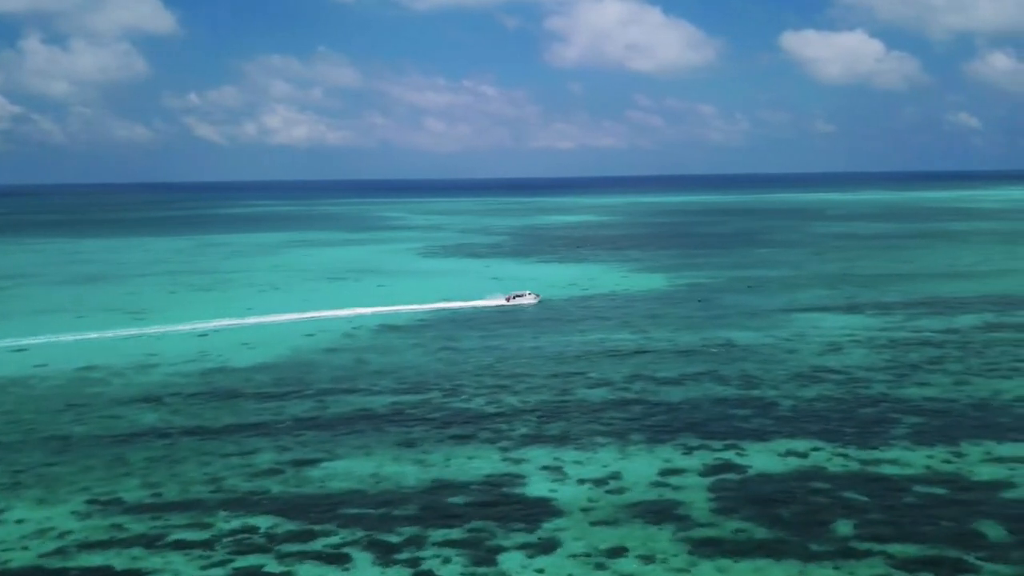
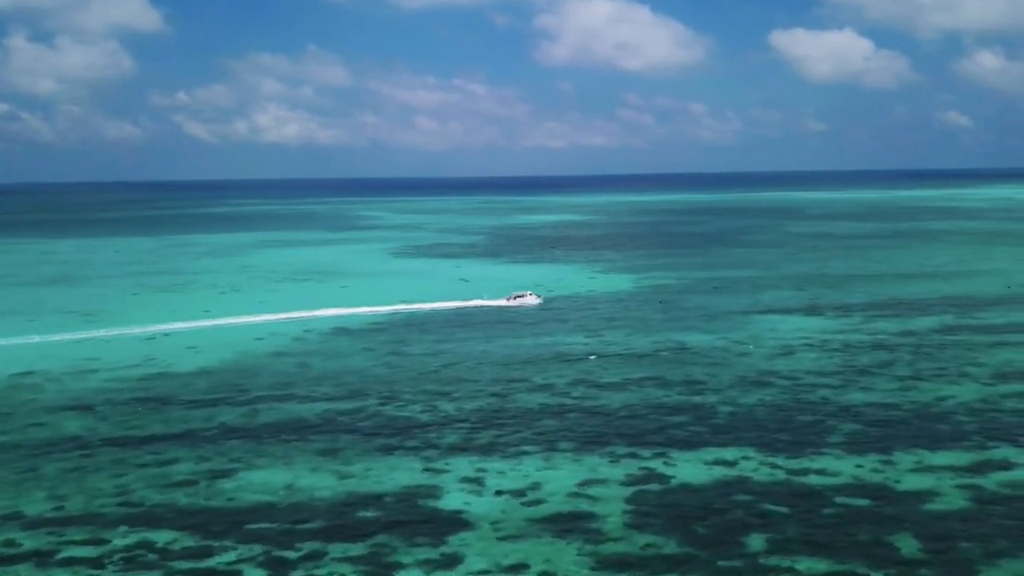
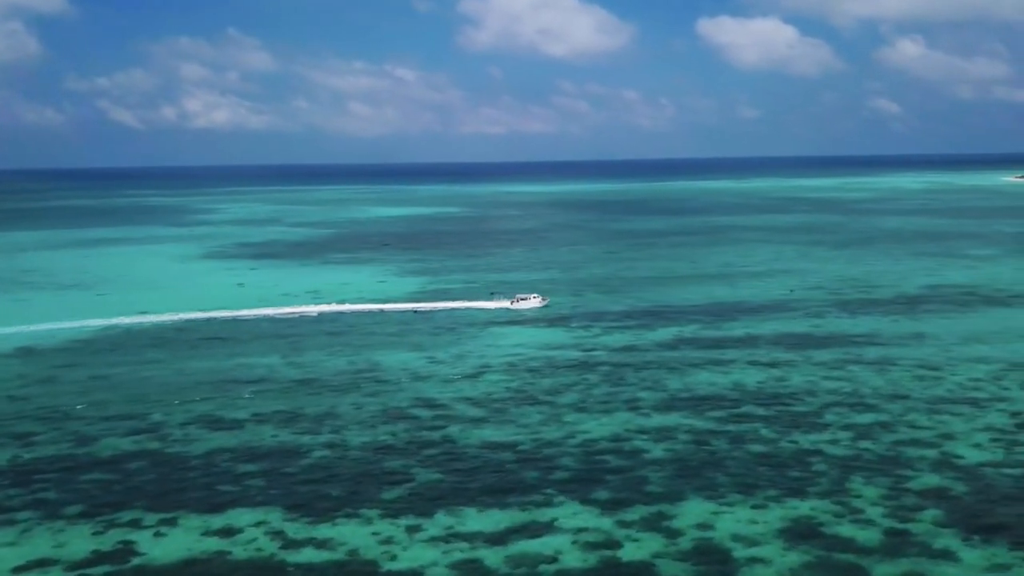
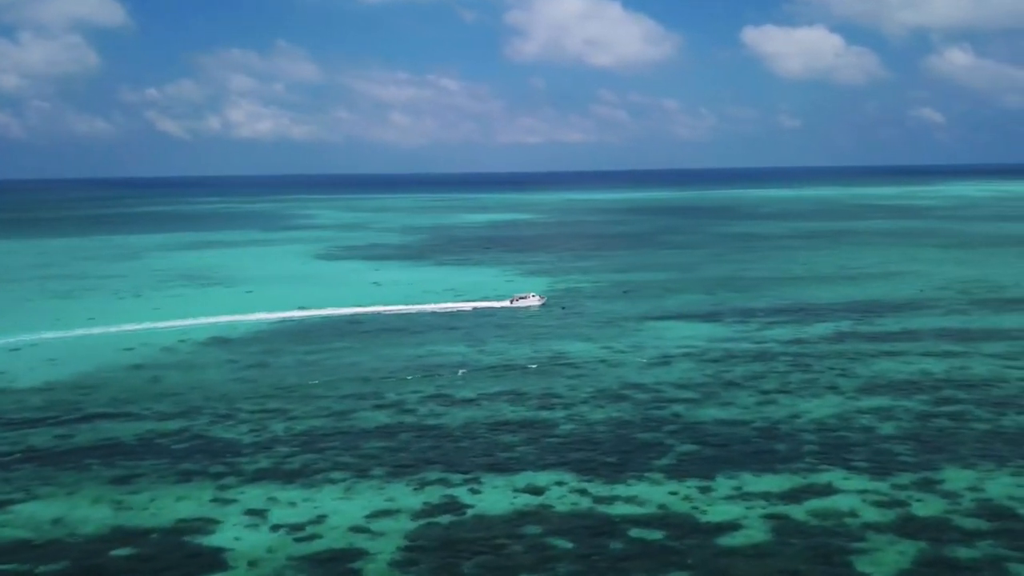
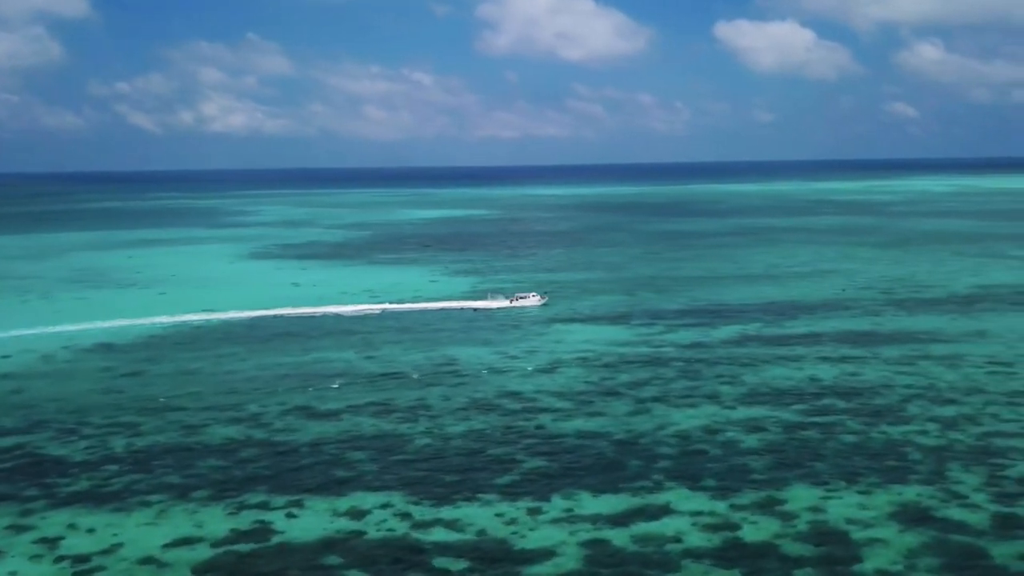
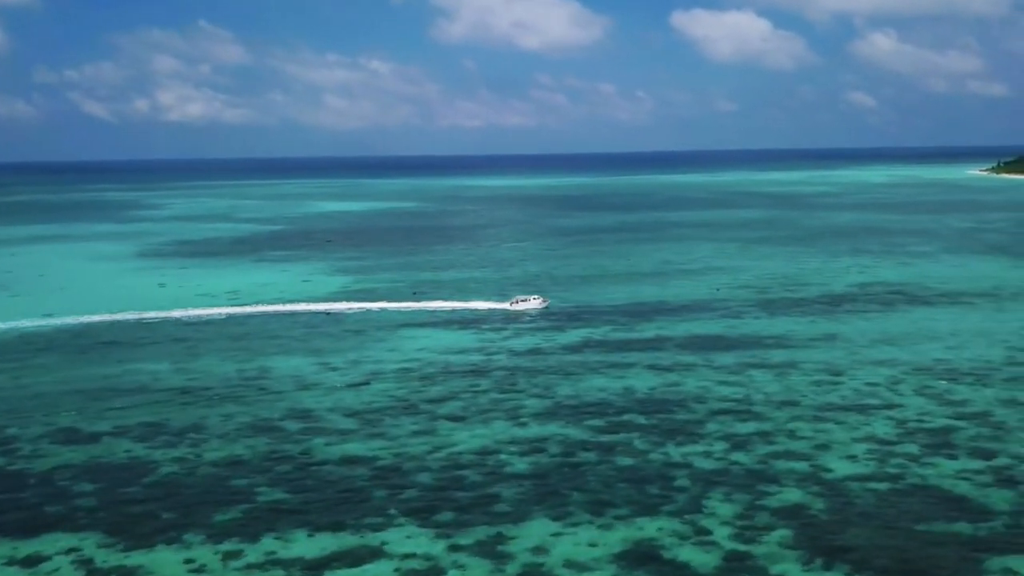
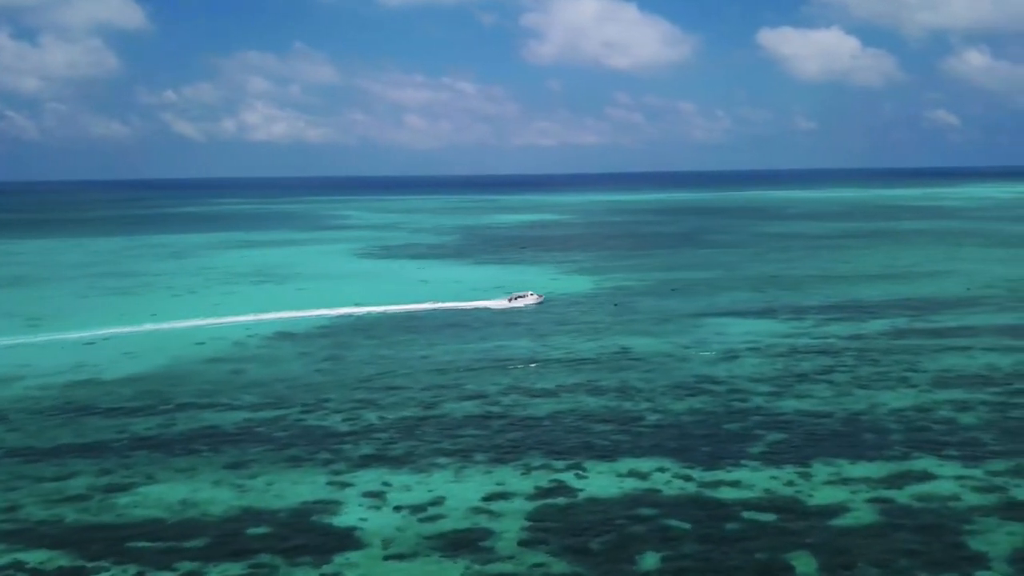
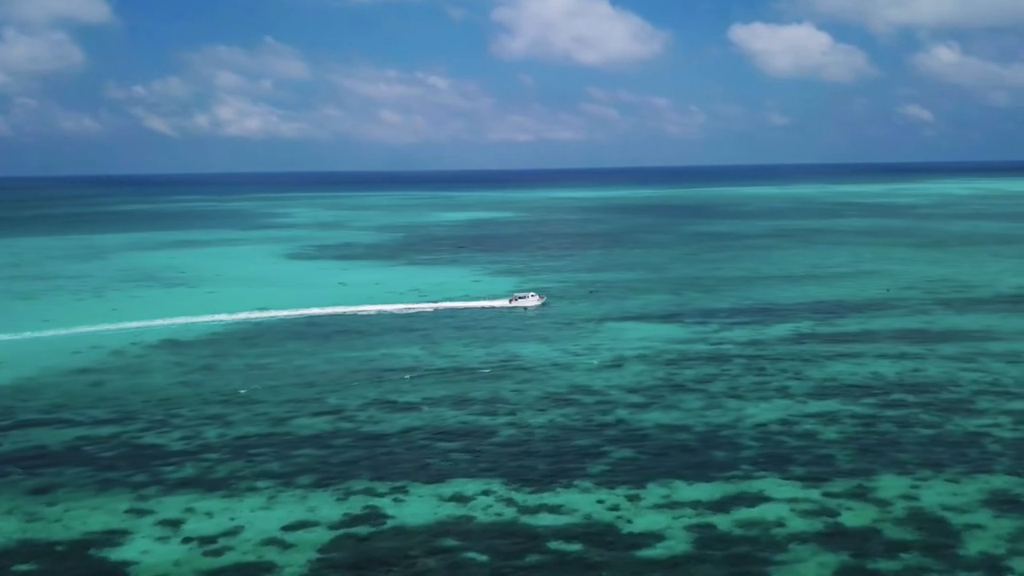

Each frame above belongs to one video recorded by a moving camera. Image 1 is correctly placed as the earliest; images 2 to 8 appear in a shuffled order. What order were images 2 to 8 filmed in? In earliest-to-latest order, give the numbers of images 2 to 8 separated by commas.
2, 7, 4, 8, 5, 3, 6
